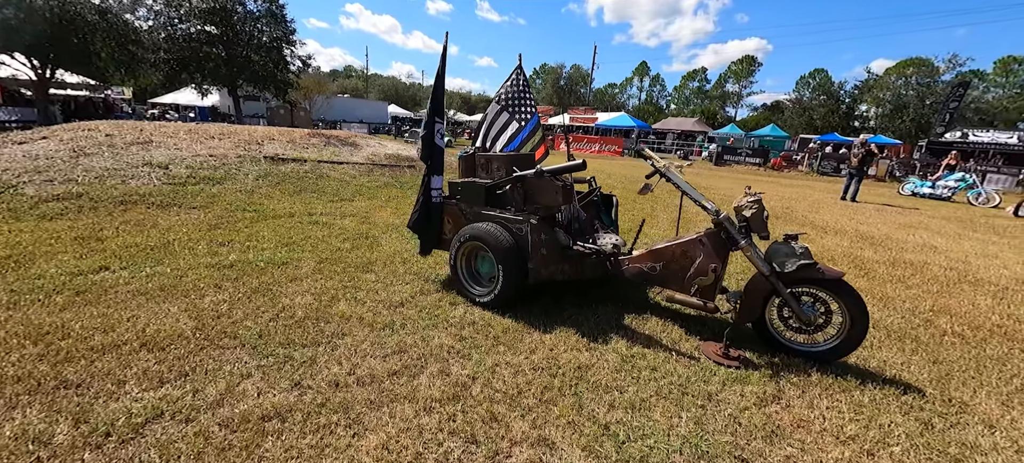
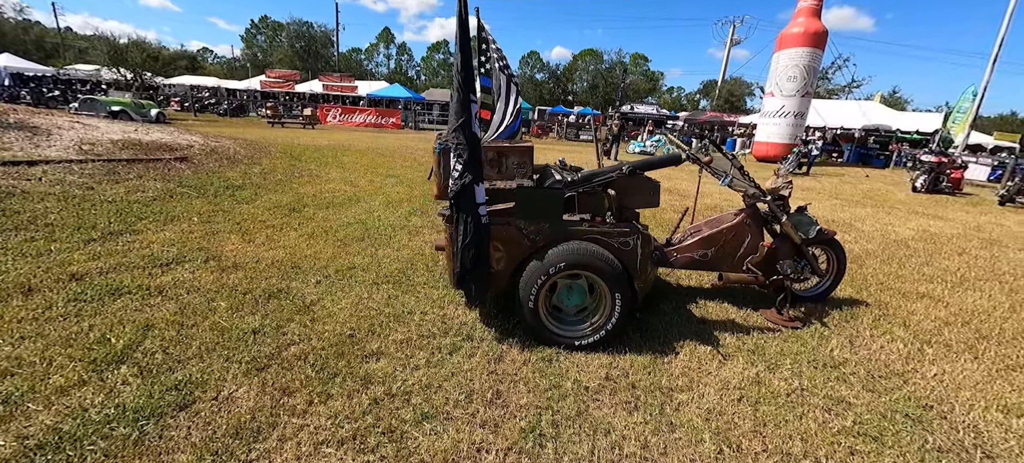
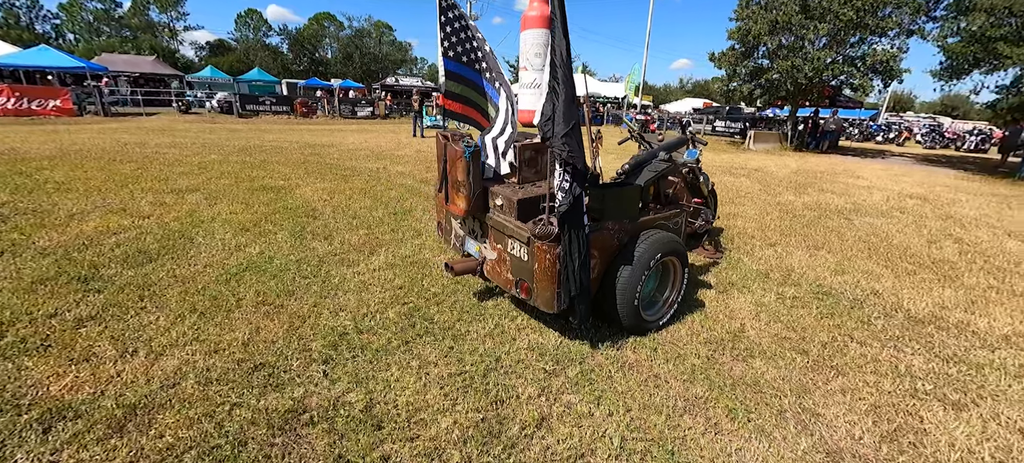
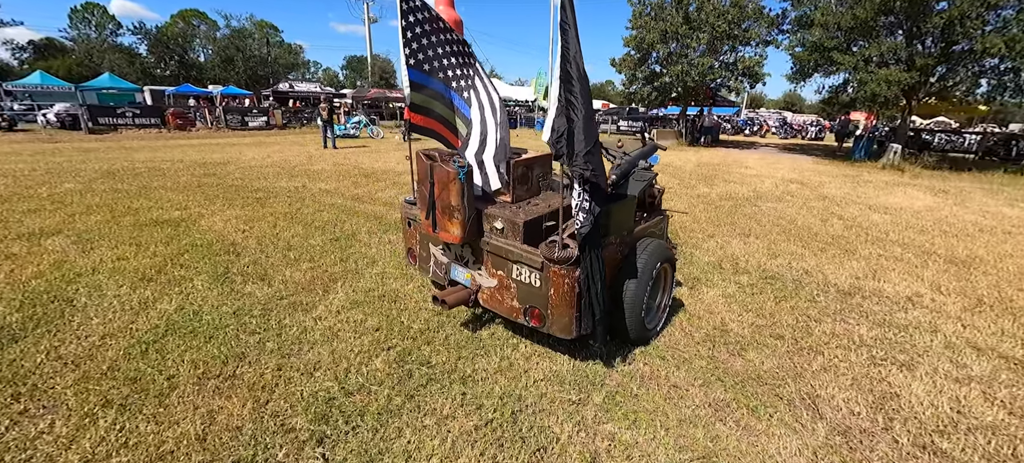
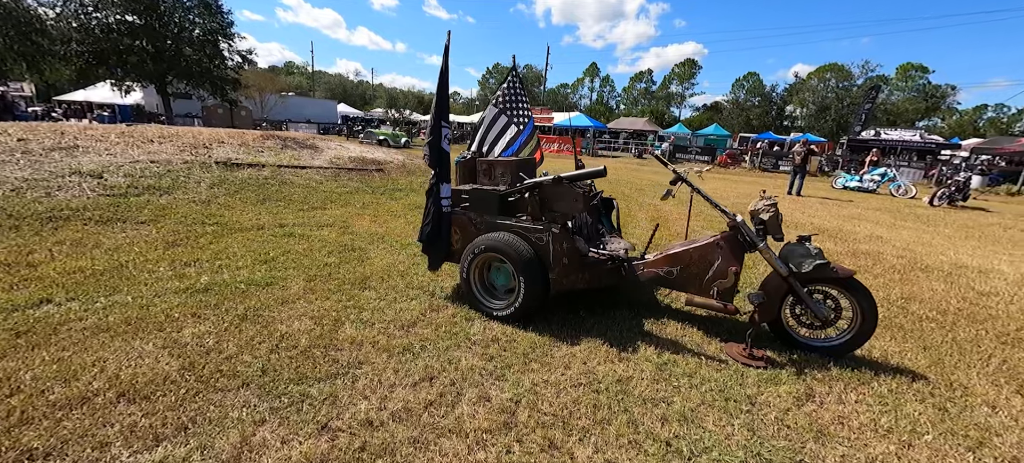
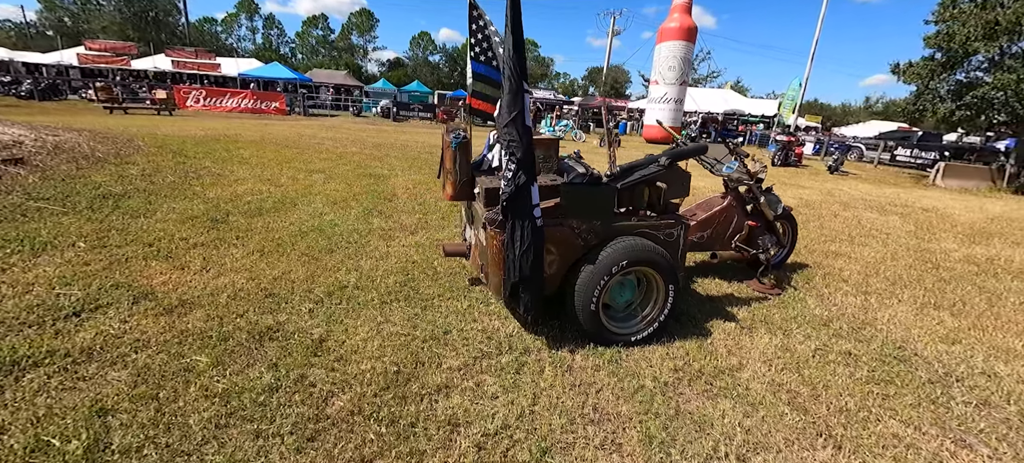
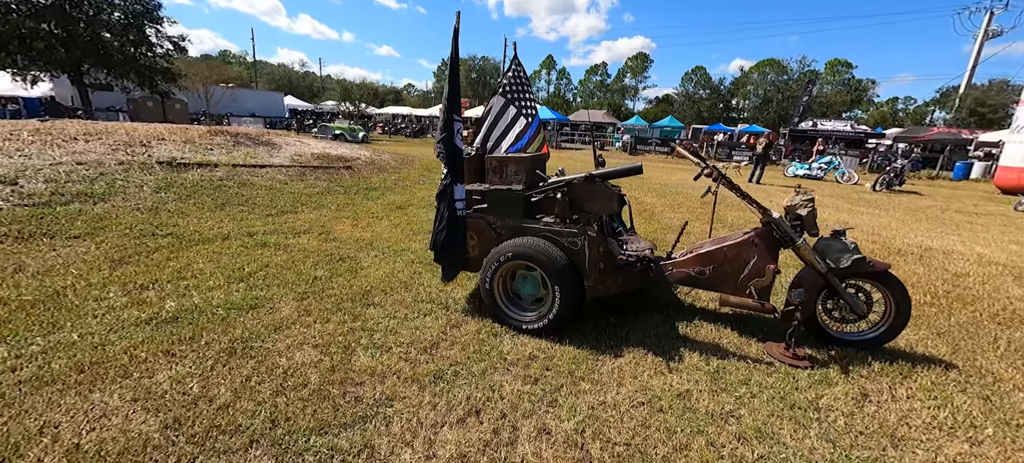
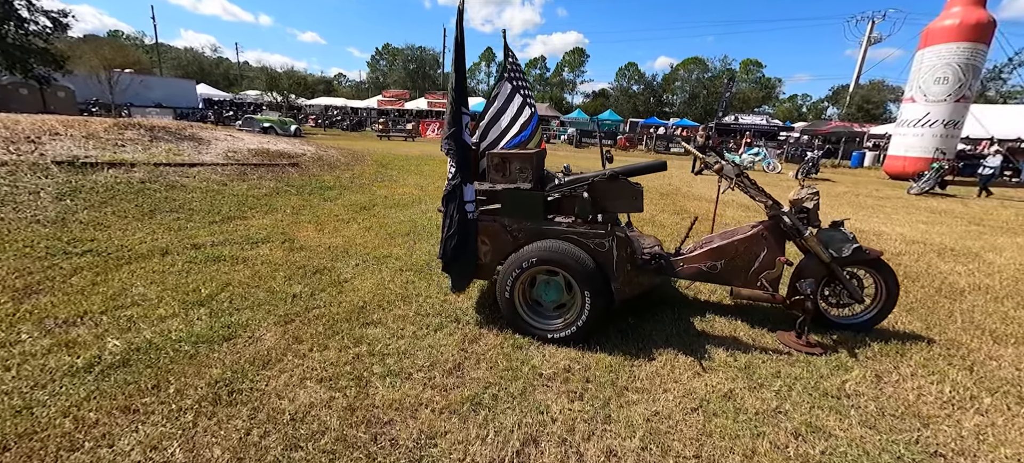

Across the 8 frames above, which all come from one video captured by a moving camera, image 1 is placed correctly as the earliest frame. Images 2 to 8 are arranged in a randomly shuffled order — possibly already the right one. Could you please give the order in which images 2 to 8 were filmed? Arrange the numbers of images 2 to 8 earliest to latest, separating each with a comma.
5, 7, 8, 2, 6, 3, 4
